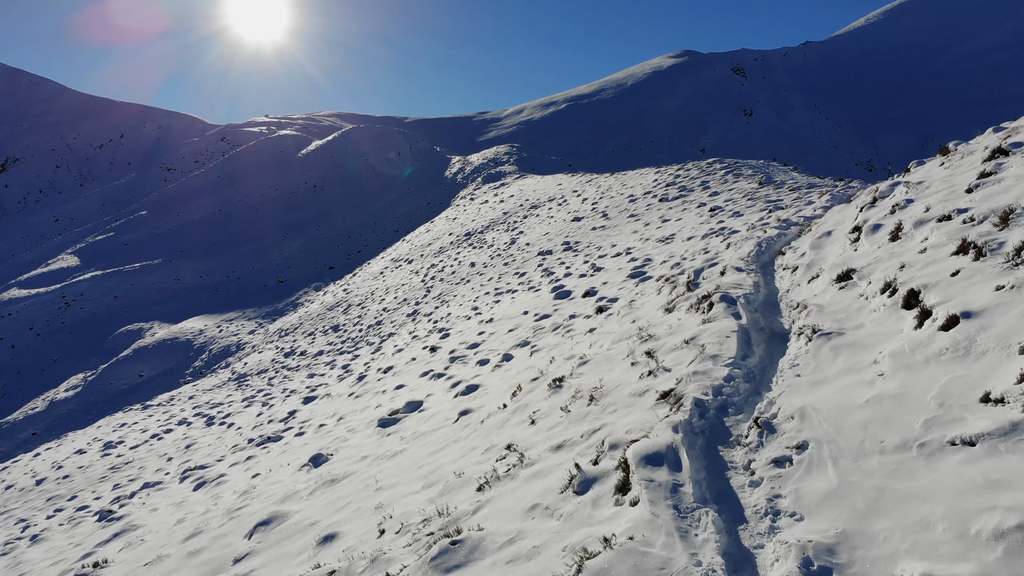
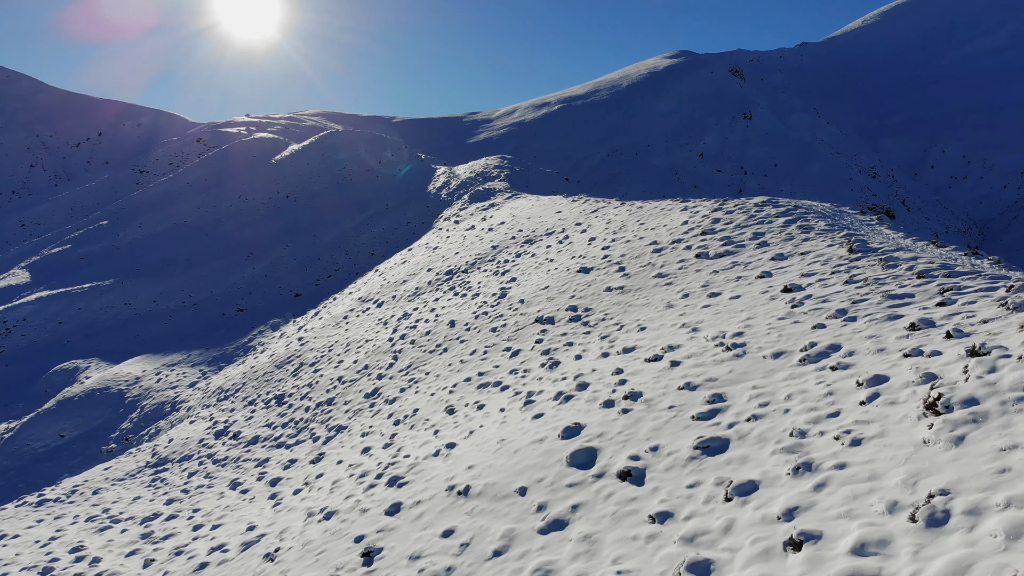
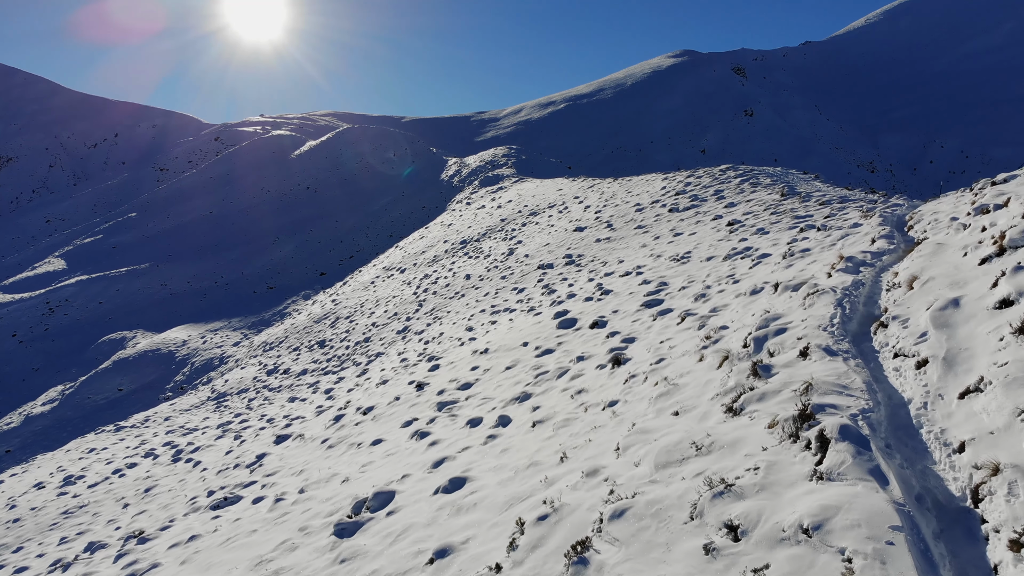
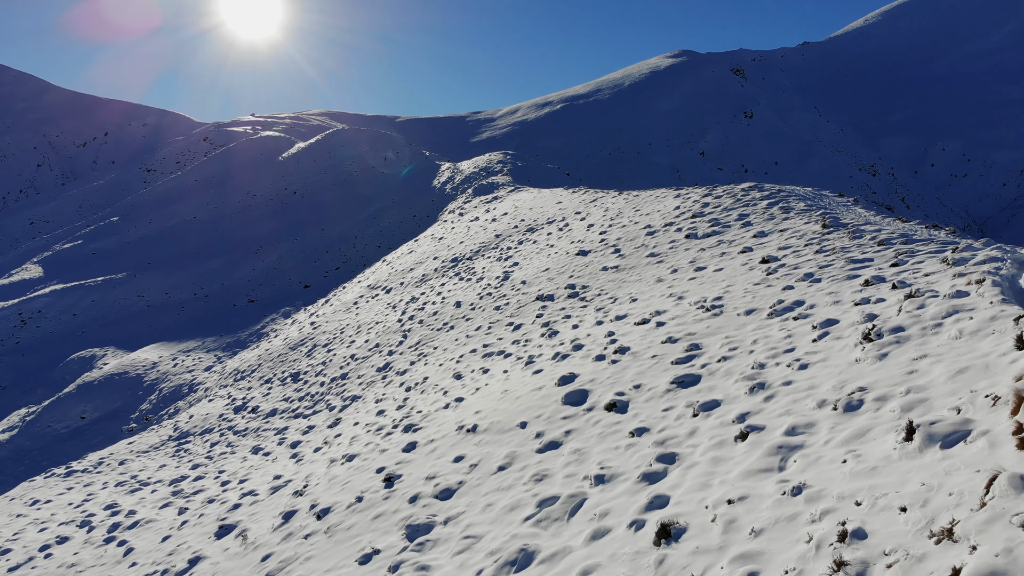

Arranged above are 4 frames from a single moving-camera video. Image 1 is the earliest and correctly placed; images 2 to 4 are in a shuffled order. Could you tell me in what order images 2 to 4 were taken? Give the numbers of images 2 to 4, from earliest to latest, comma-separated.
3, 4, 2
